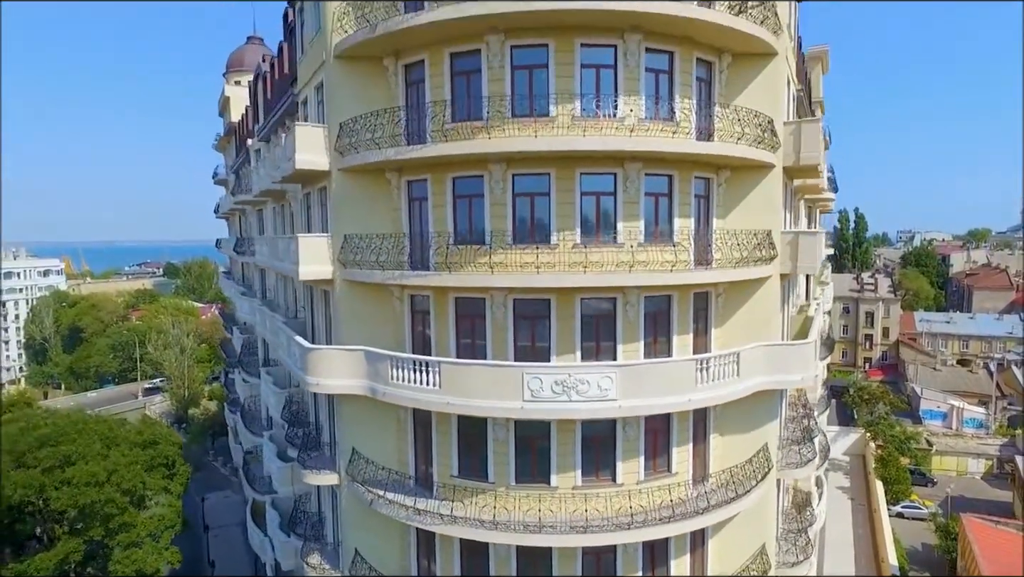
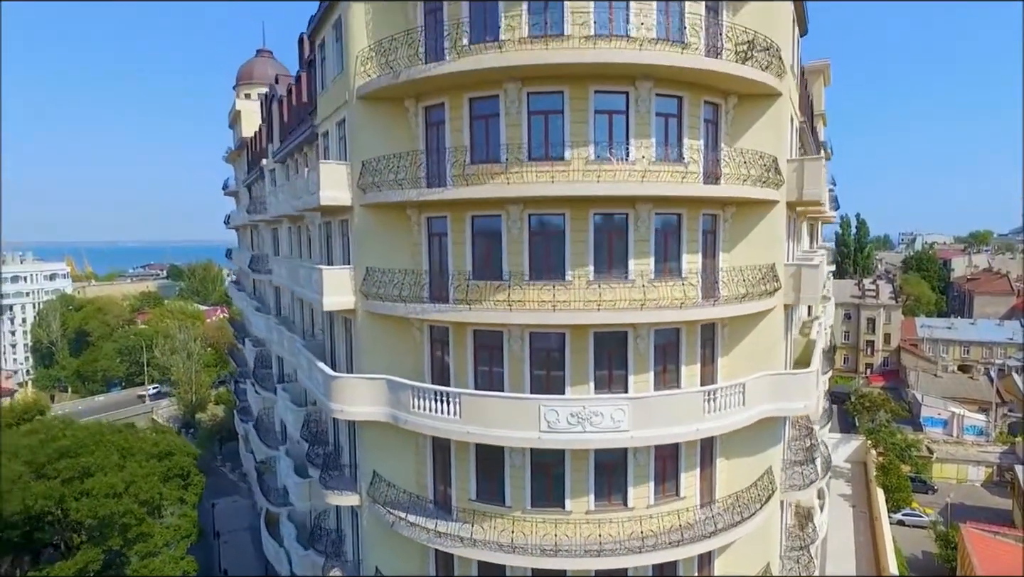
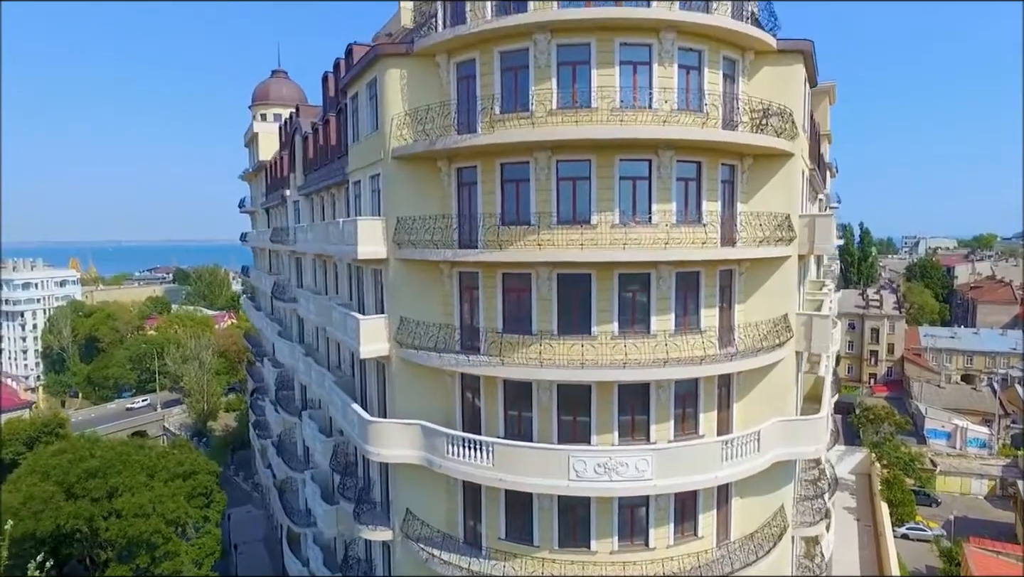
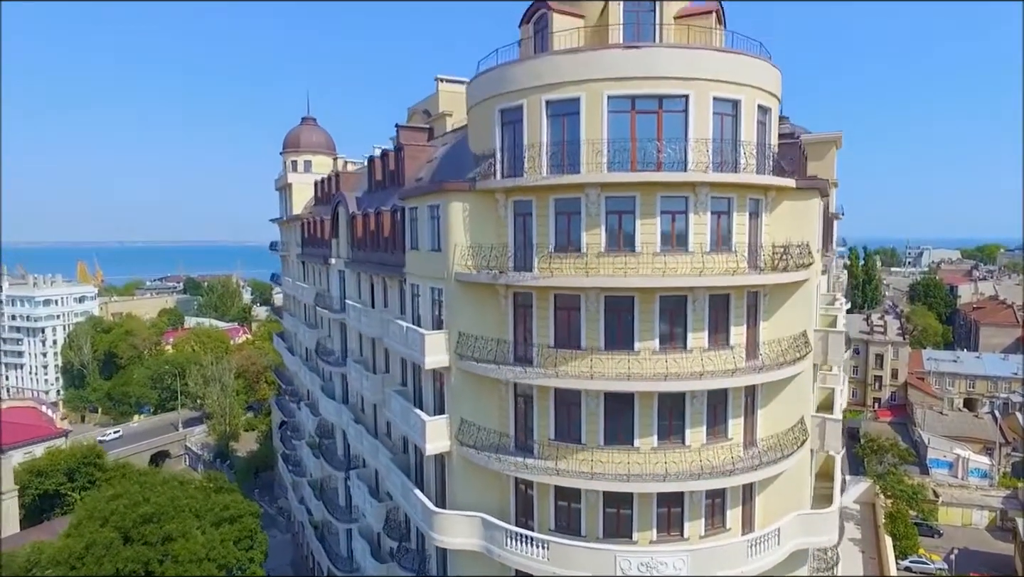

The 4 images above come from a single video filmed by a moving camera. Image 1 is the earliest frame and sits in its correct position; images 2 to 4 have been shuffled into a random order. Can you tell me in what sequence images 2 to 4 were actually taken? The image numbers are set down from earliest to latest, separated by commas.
2, 3, 4
